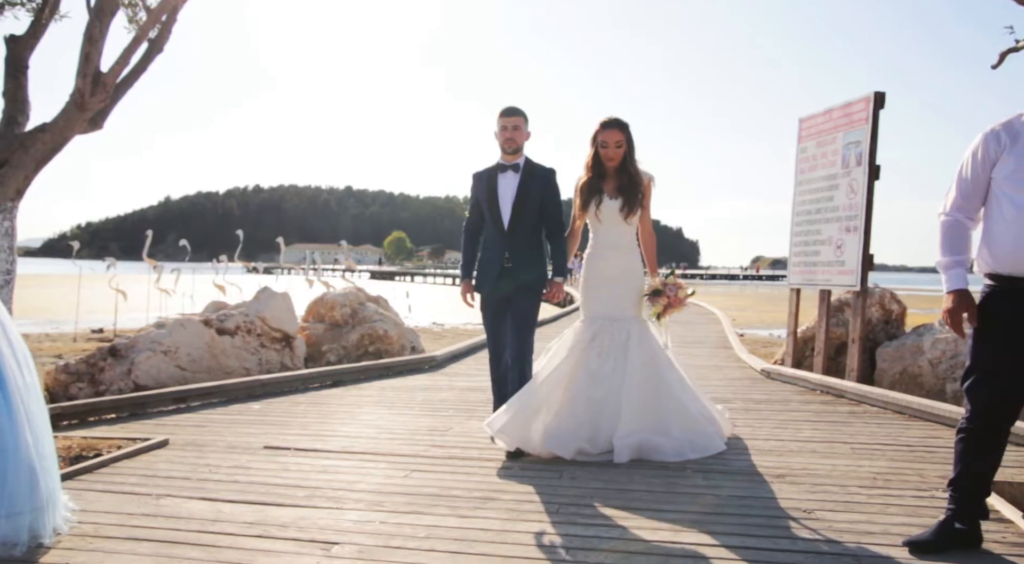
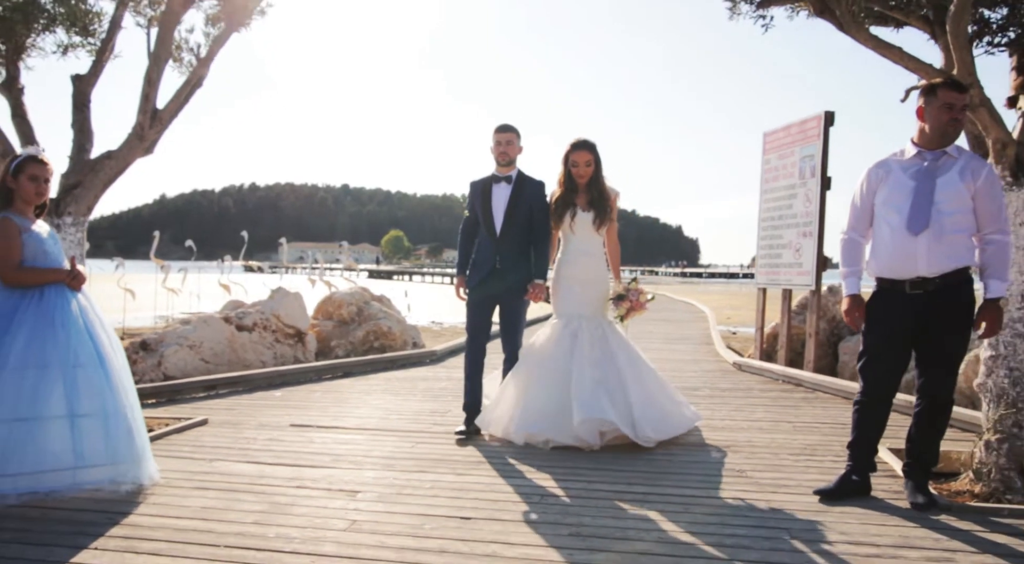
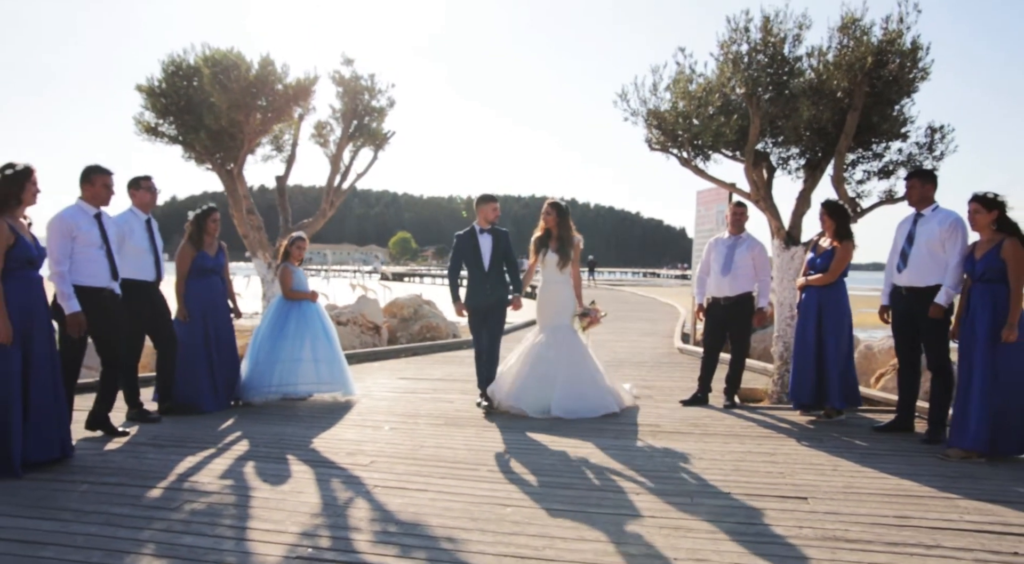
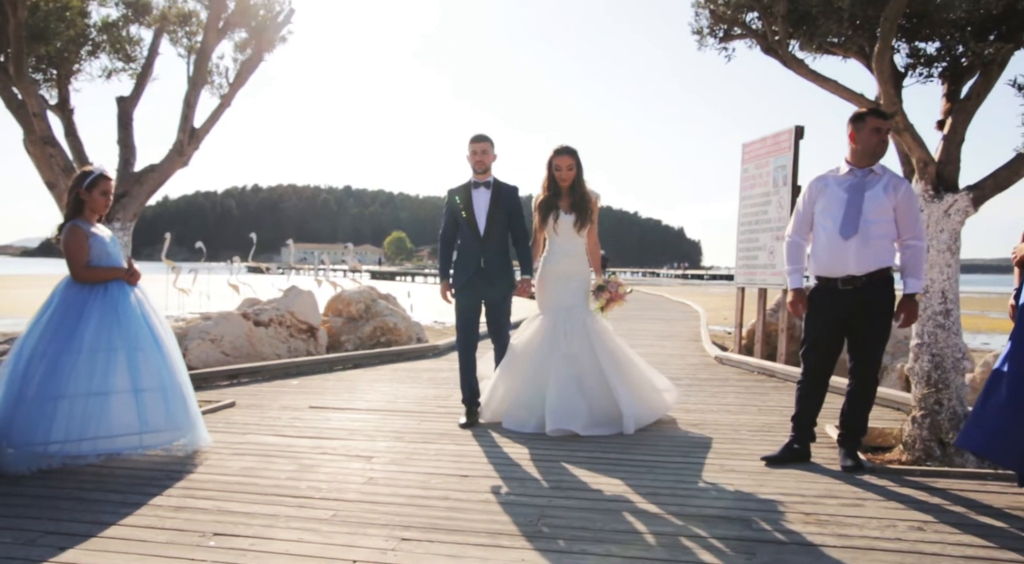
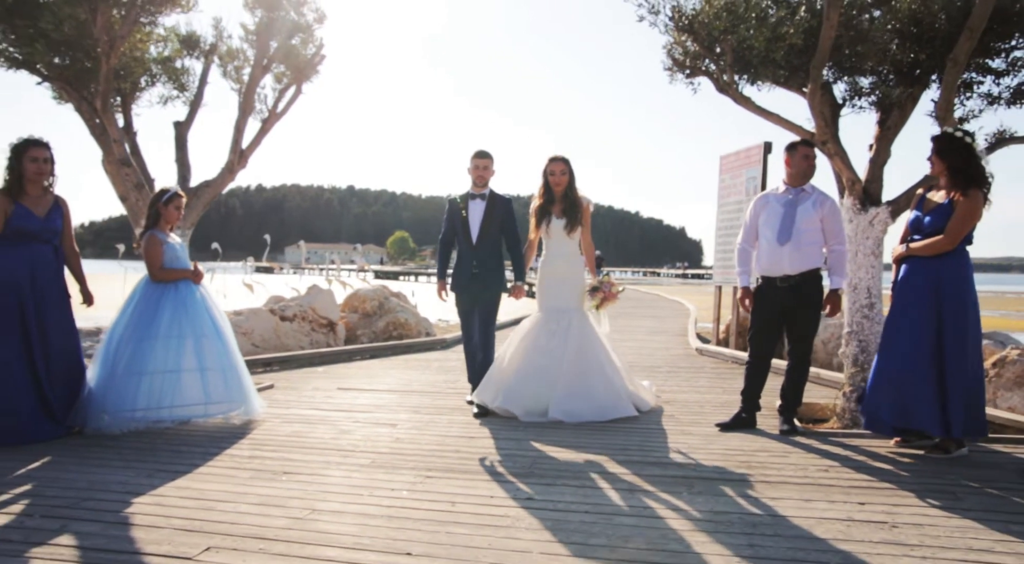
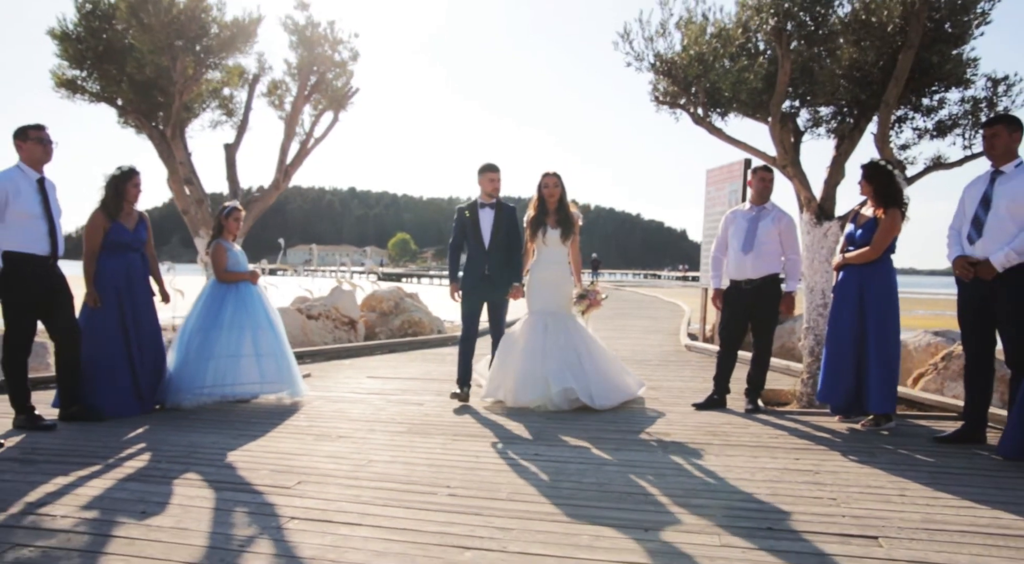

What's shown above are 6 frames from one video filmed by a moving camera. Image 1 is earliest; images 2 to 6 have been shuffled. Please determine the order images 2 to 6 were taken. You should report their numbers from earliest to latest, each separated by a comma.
2, 4, 5, 6, 3
